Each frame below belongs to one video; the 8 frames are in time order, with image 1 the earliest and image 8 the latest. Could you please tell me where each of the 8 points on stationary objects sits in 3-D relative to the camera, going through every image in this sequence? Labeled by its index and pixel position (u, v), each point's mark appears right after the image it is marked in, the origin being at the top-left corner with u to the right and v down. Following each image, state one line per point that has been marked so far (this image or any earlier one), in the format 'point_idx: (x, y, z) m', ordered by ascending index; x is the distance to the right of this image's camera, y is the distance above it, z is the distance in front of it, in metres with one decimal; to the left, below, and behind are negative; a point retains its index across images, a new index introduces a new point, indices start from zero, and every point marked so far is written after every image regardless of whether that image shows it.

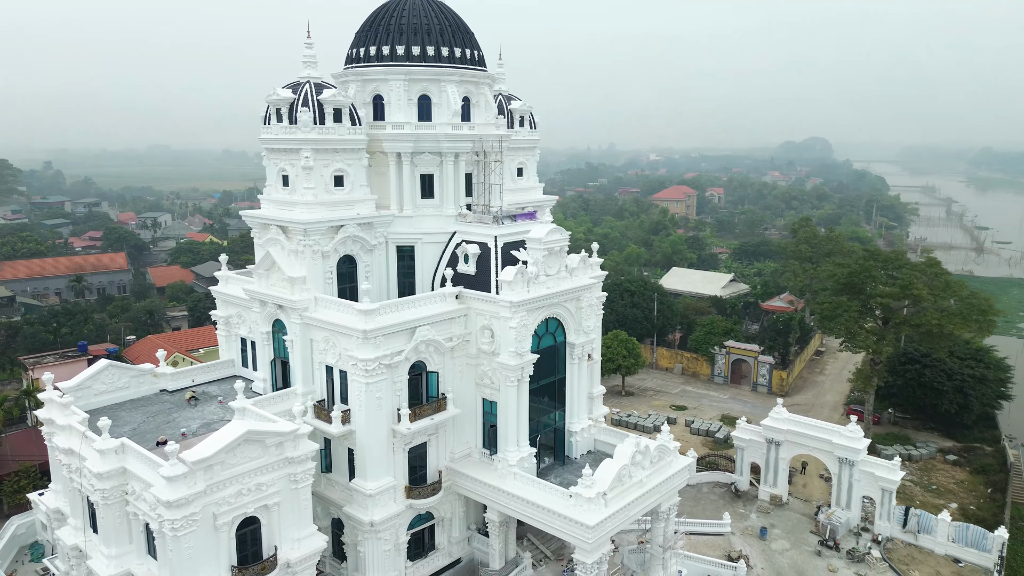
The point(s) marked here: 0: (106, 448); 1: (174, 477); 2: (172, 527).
0: (-10.1, -4.0, +16.5) m
1: (-7.7, -4.3, +15.3) m
2: (-7.8, -5.5, +15.4) m
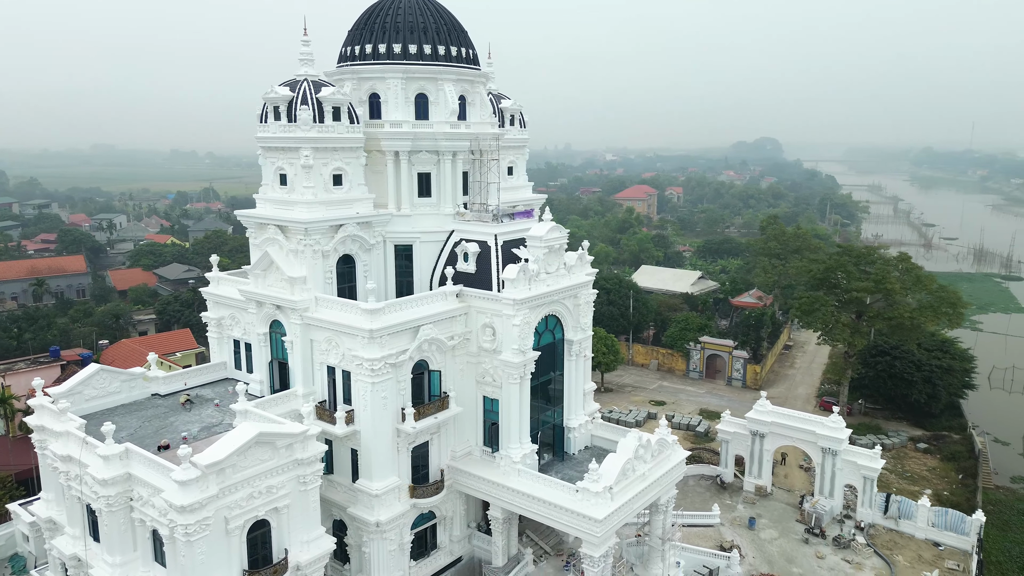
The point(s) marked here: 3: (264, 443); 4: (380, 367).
0: (-9.7, -4.0, +16.1) m
1: (-7.3, -4.4, +15.0) m
2: (-7.4, -5.5, +15.1) m
3: (-6.1, -3.8, +16.5) m
4: (-3.8, -2.3, +19.5) m
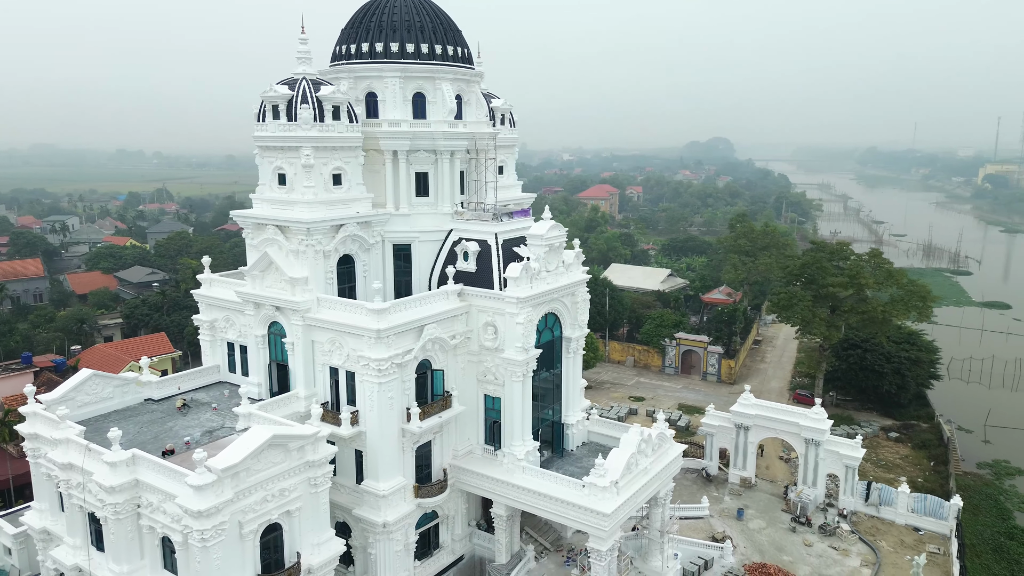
0: (-9.3, -4.1, +15.7) m
1: (-6.8, -4.4, +14.7) m
2: (-6.9, -5.6, +14.9) m
3: (-5.7, -3.9, +16.3) m
4: (-3.6, -2.3, +19.4) m
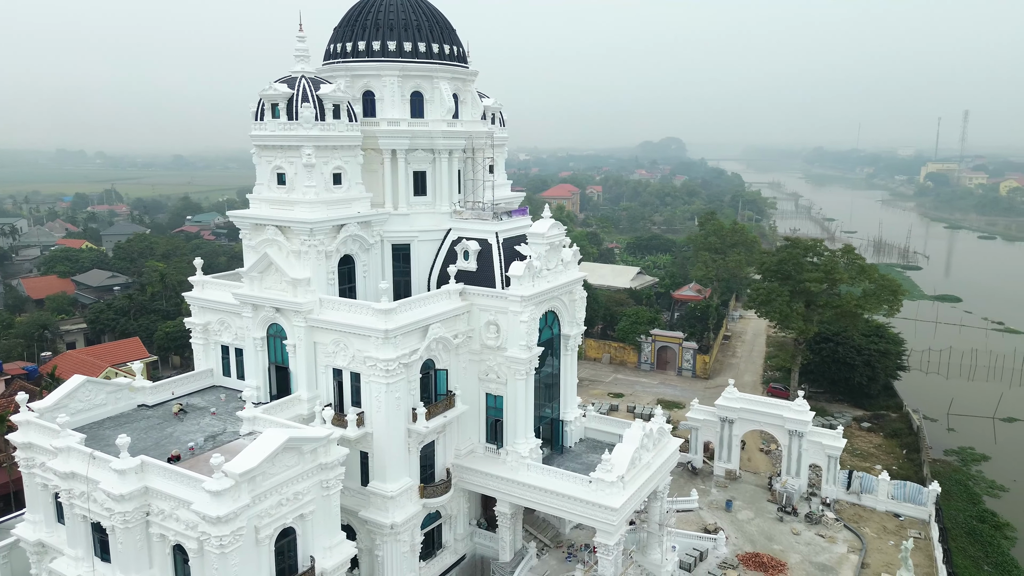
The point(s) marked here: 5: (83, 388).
0: (-8.9, -4.2, +15.3) m
1: (-6.3, -4.4, +14.4) m
2: (-6.4, -5.6, +14.6) m
3: (-5.3, -3.9, +16.1) m
4: (-3.4, -2.3, +19.3) m
5: (-12.7, -3.0, +19.8) m
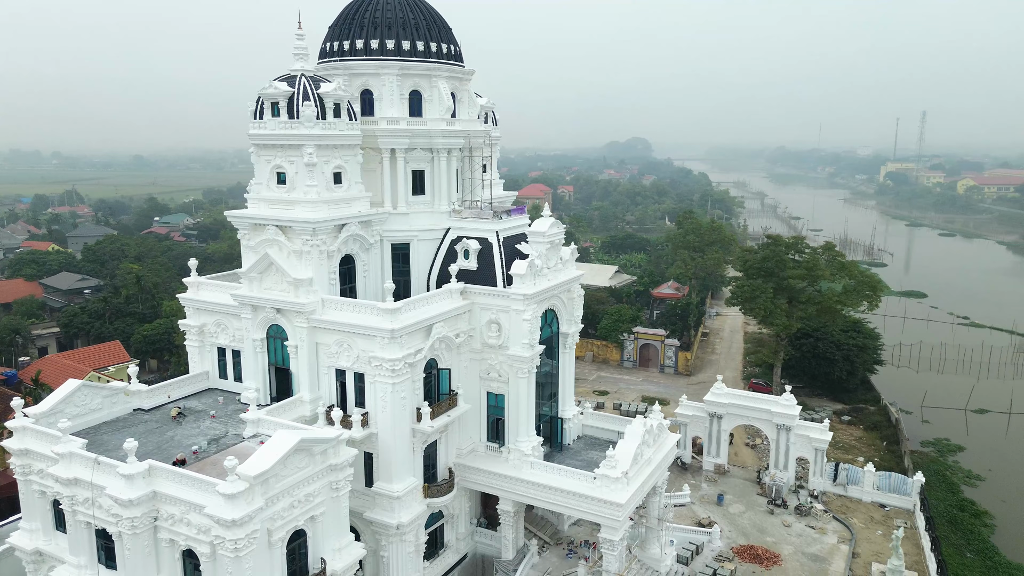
0: (-8.5, -4.2, +15.1) m
1: (-6.0, -4.4, +14.3) m
2: (-6.0, -5.6, +14.4) m
3: (-5.0, -3.9, +15.9) m
4: (-3.2, -2.3, +19.3) m
5: (-12.6, -3.0, +19.3) m
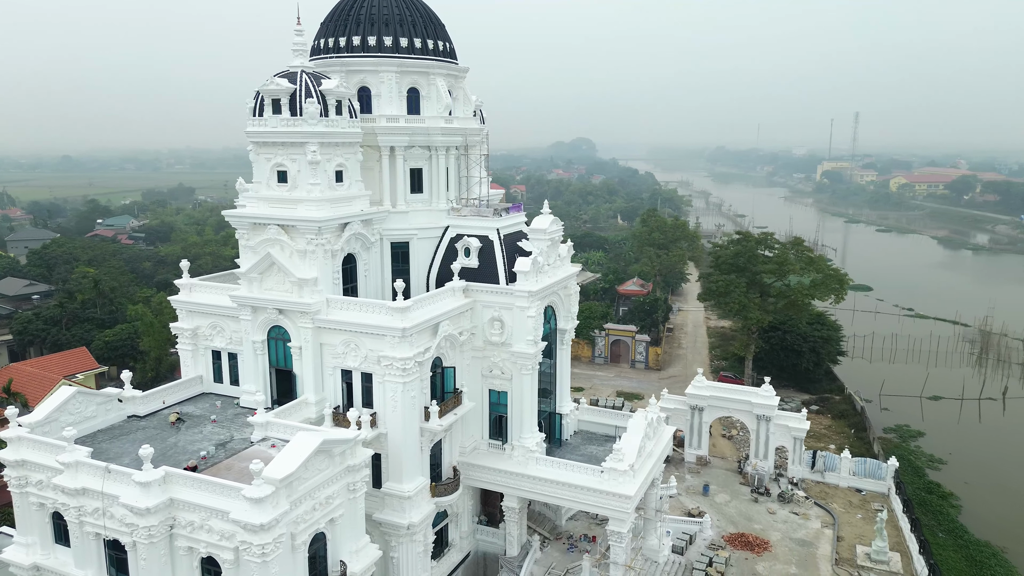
0: (-7.9, -4.2, +14.6) m
1: (-5.3, -4.4, +14.0) m
2: (-5.3, -5.6, +14.1) m
3: (-4.4, -3.9, +15.7) m
4: (-2.9, -2.3, +19.2) m
5: (-12.2, -3.1, +18.6) m
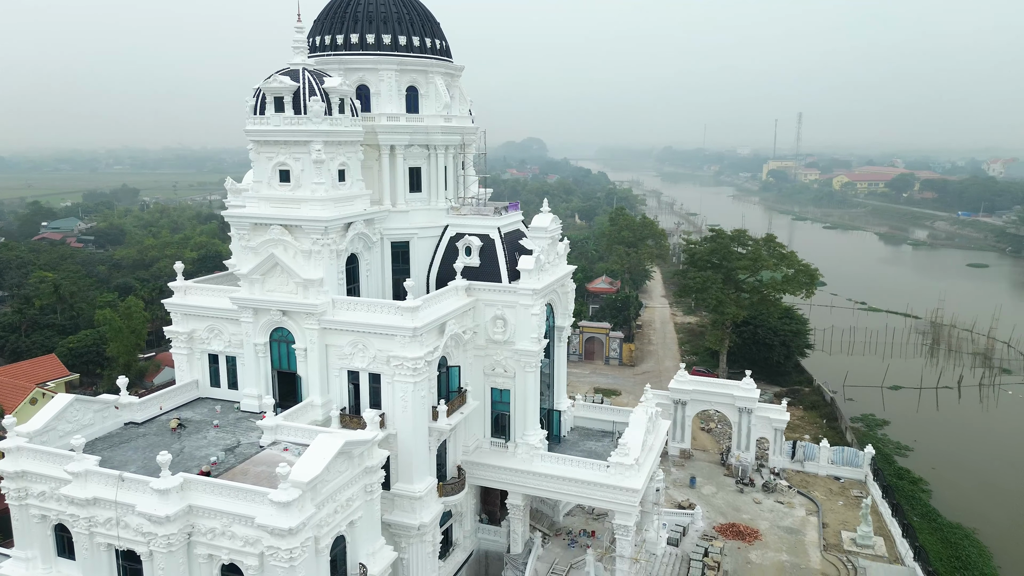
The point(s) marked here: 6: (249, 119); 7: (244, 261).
0: (-7.3, -4.3, +14.3) m
1: (-4.7, -4.4, +13.8) m
2: (-4.7, -5.6, +13.9) m
3: (-3.9, -3.9, +15.5) m
4: (-2.6, -2.2, +19.1) m
5: (-11.9, -3.2, +18.0) m
6: (-7.8, +5.0, +19.6) m
7: (-8.0, +0.8, +20.0) m
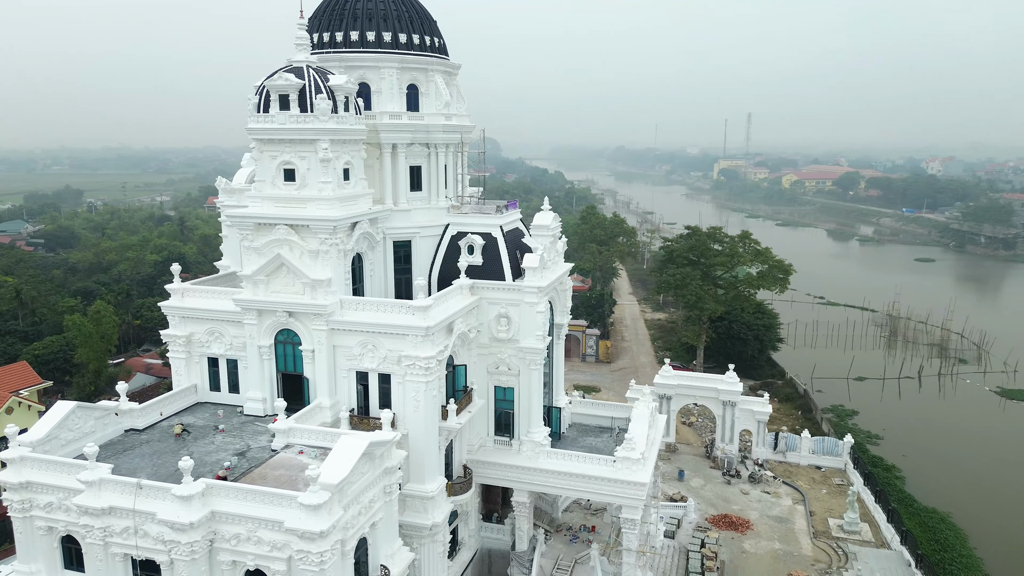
0: (-6.7, -4.3, +13.9) m
1: (-4.0, -4.5, +13.6) m
2: (-4.0, -5.6, +13.8) m
3: (-3.4, -3.9, +15.4) m
4: (-2.3, -2.2, +19.0) m
5: (-11.5, -3.3, +17.4) m
6: (-7.5, +5.0, +19.2) m
7: (-7.7, +0.8, +19.6) m
